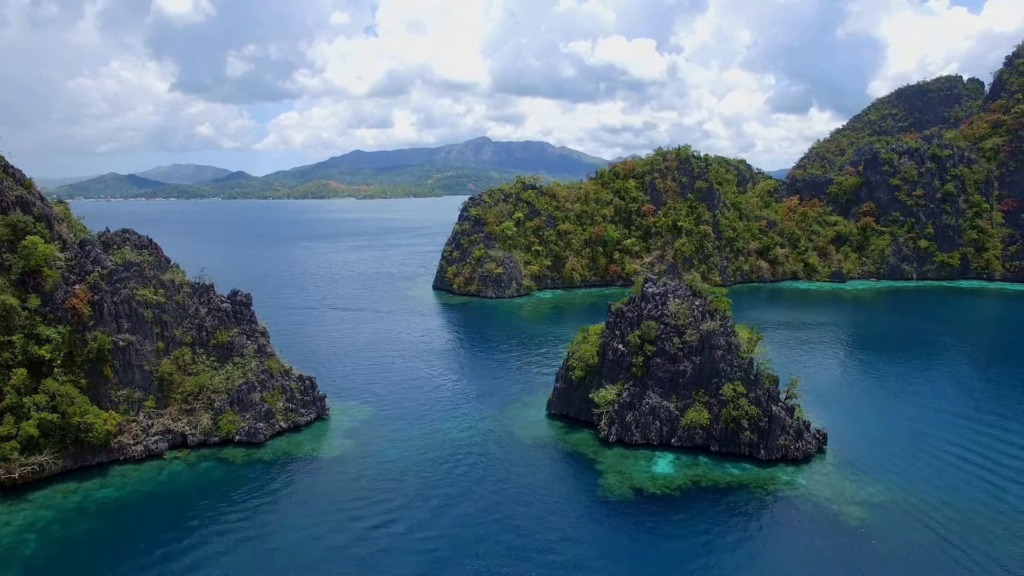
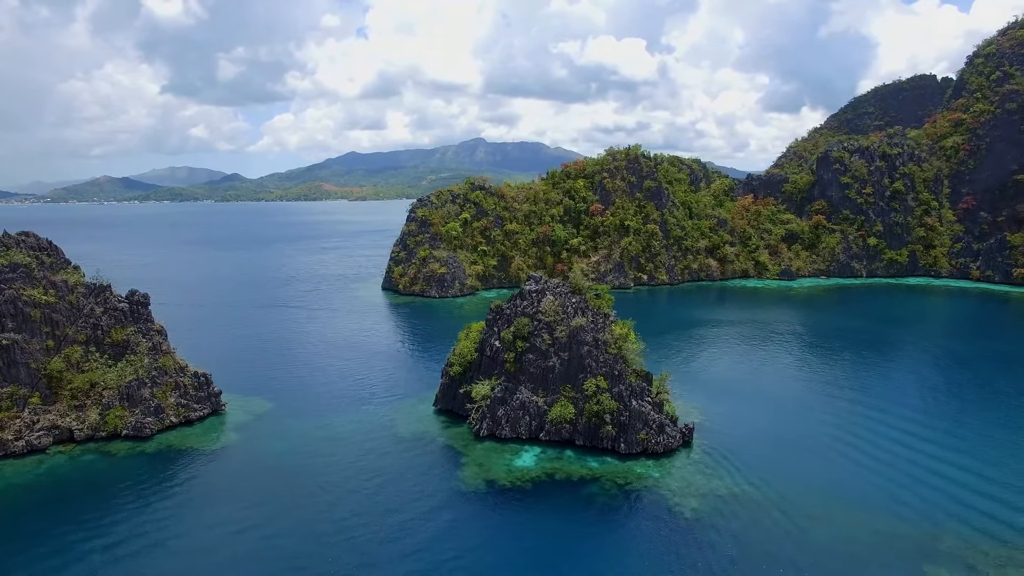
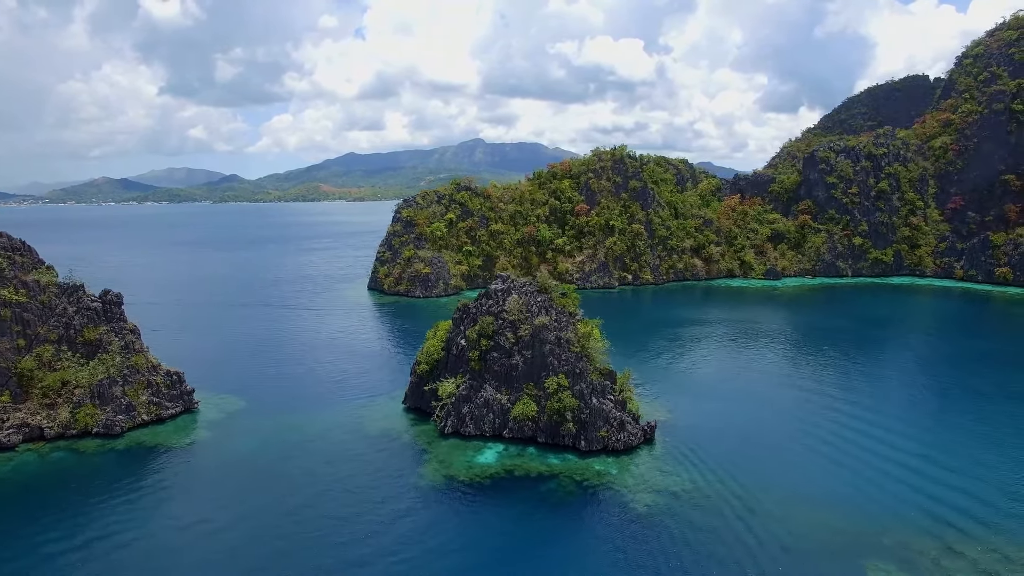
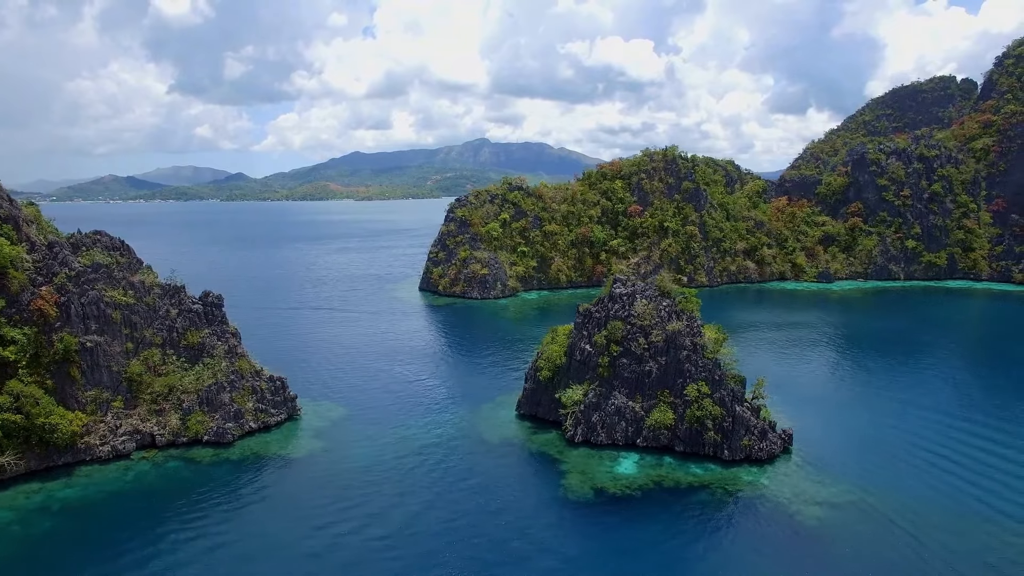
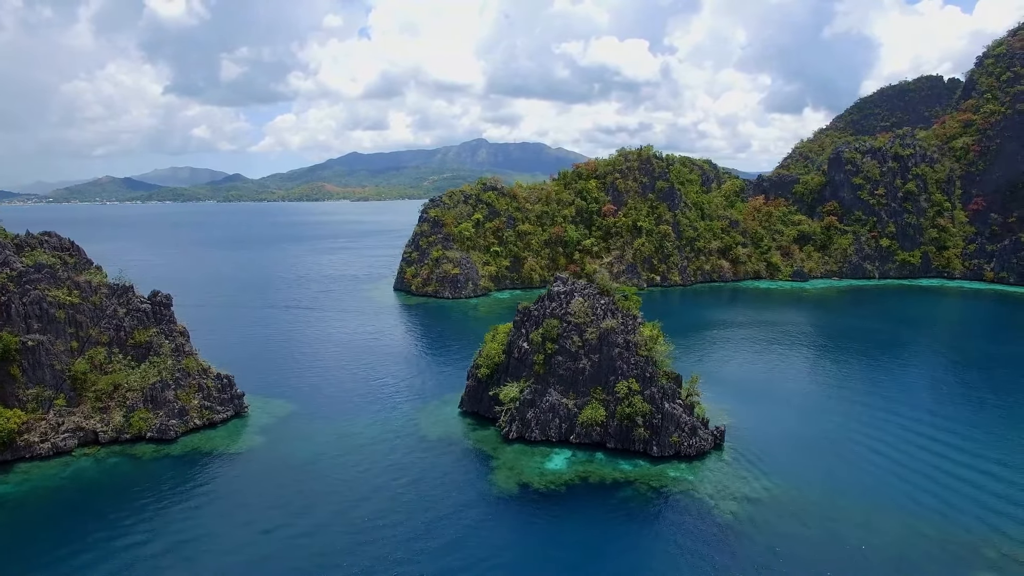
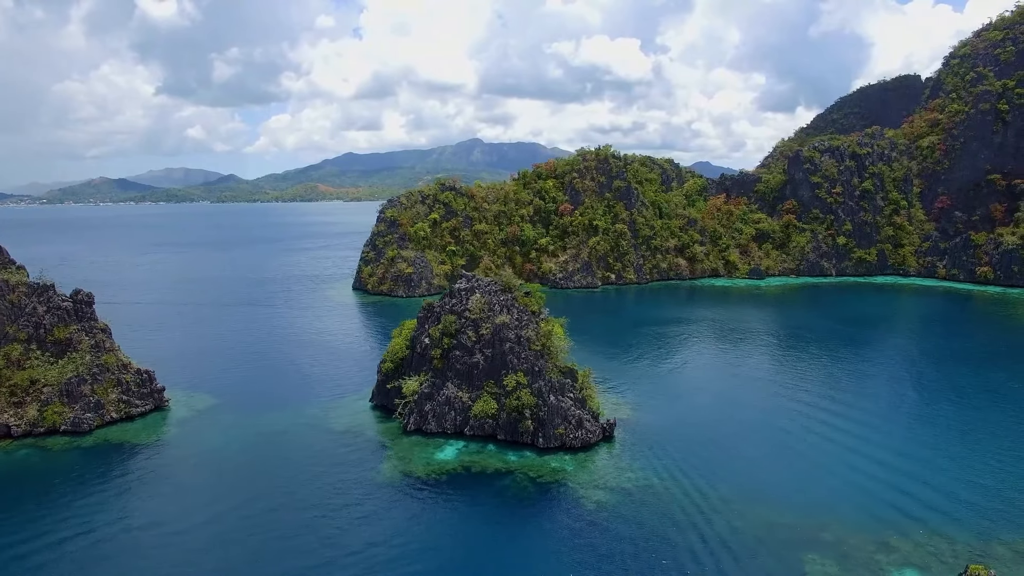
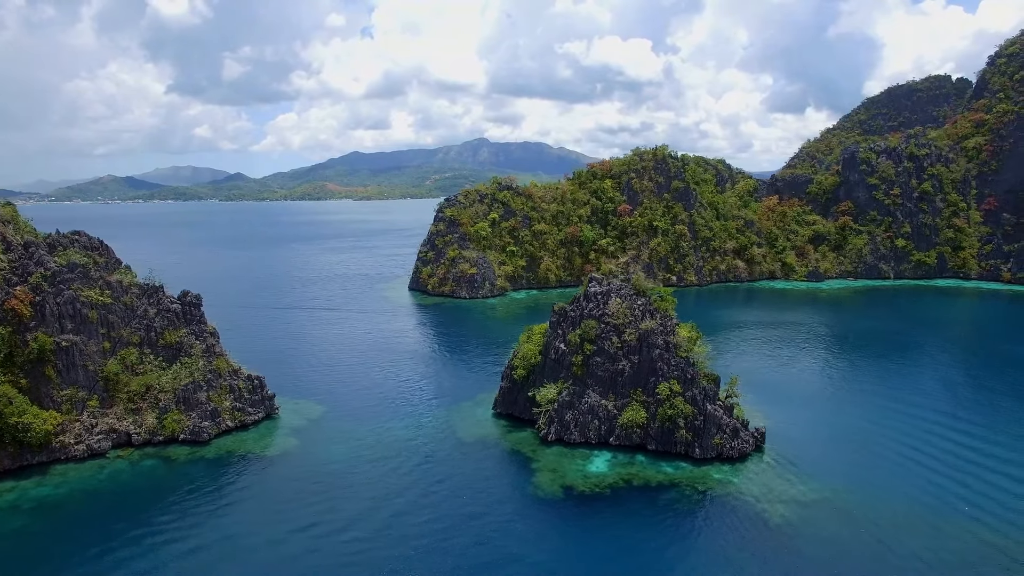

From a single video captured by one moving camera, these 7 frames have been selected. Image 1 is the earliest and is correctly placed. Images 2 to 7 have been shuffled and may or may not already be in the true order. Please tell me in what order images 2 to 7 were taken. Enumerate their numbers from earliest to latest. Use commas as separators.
4, 7, 5, 2, 3, 6
